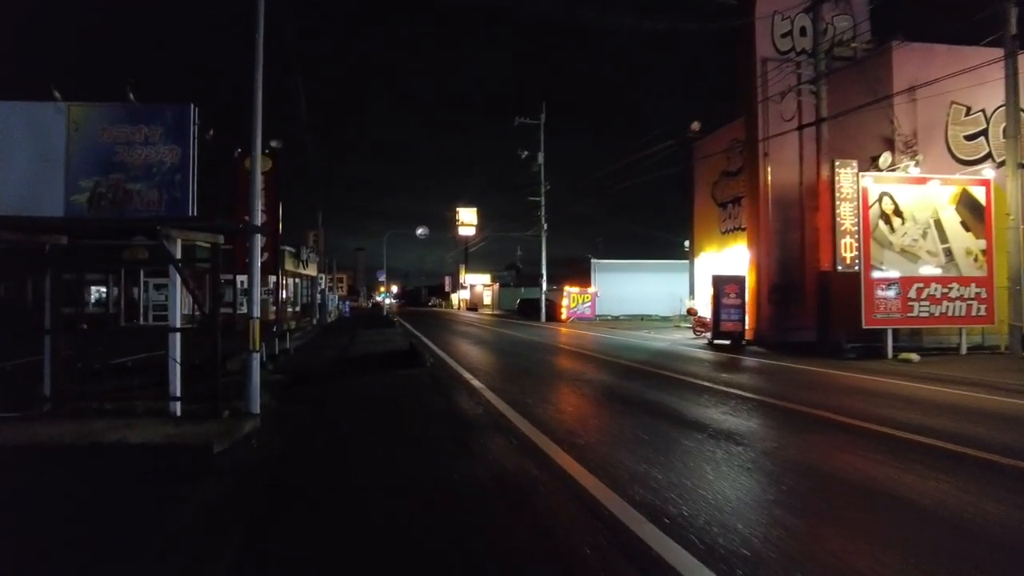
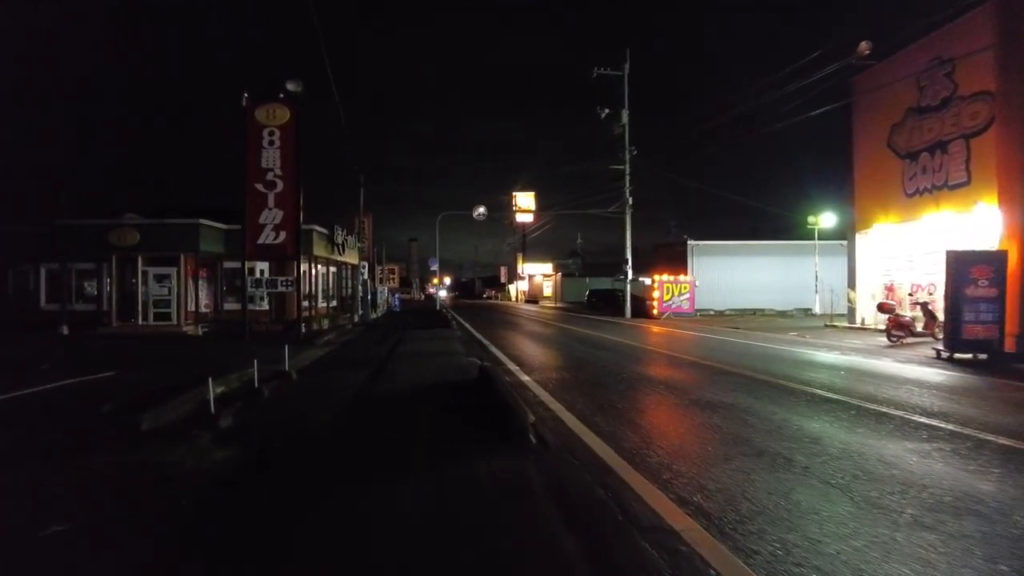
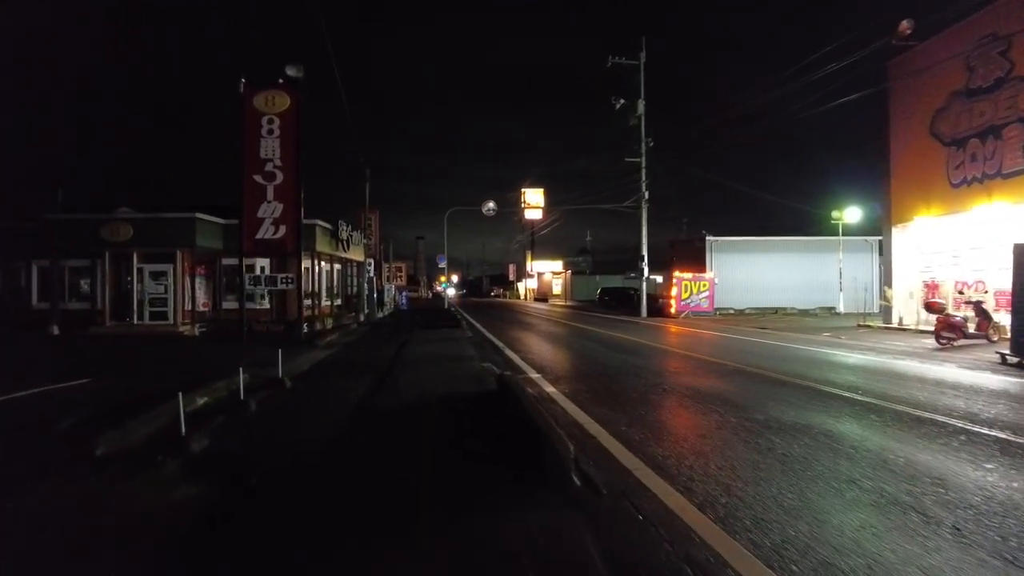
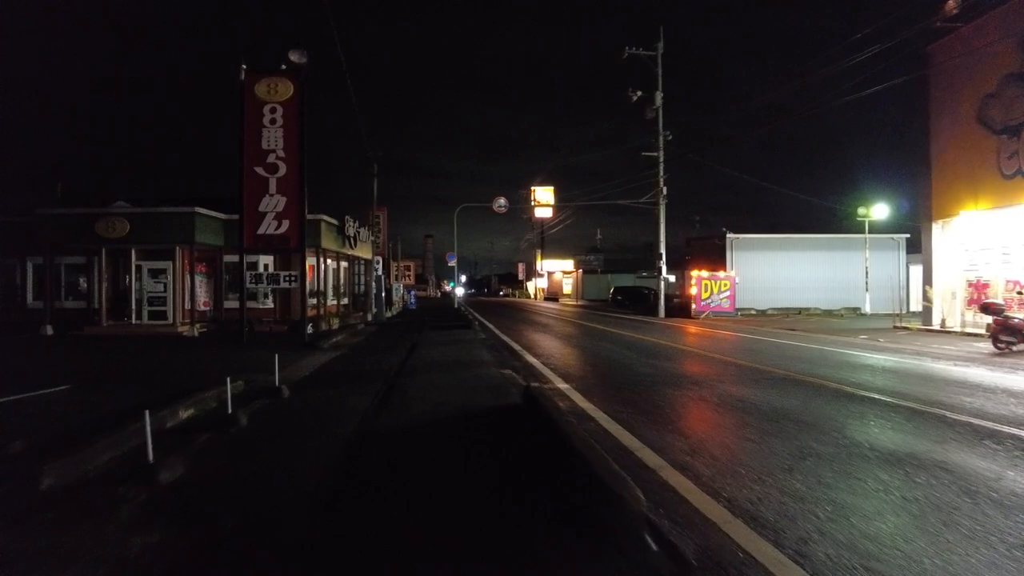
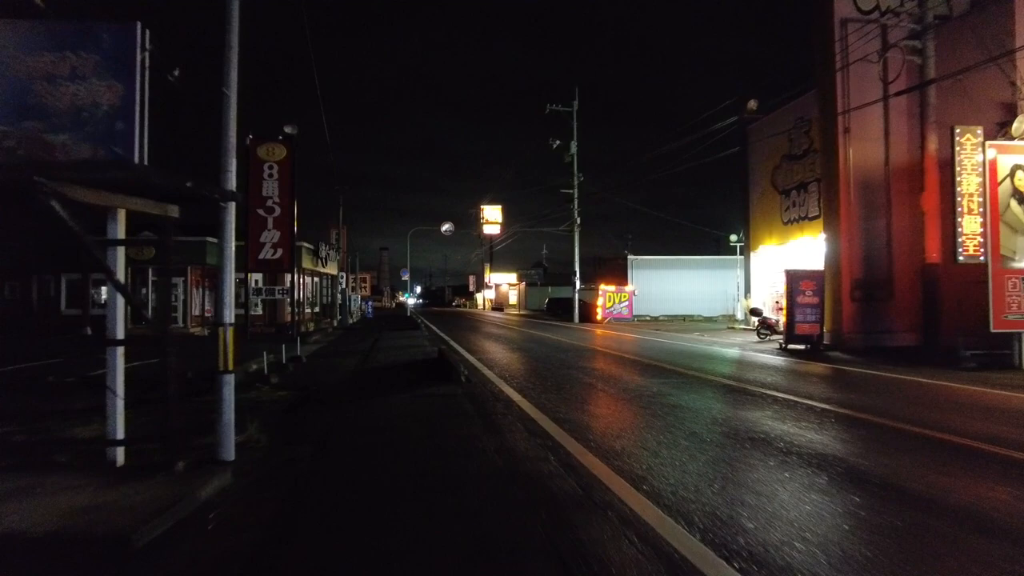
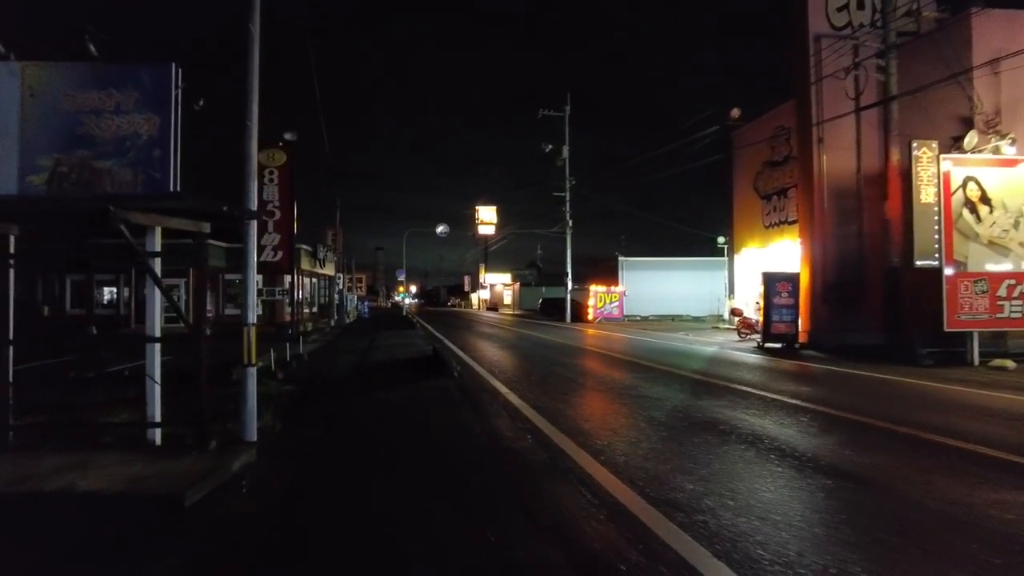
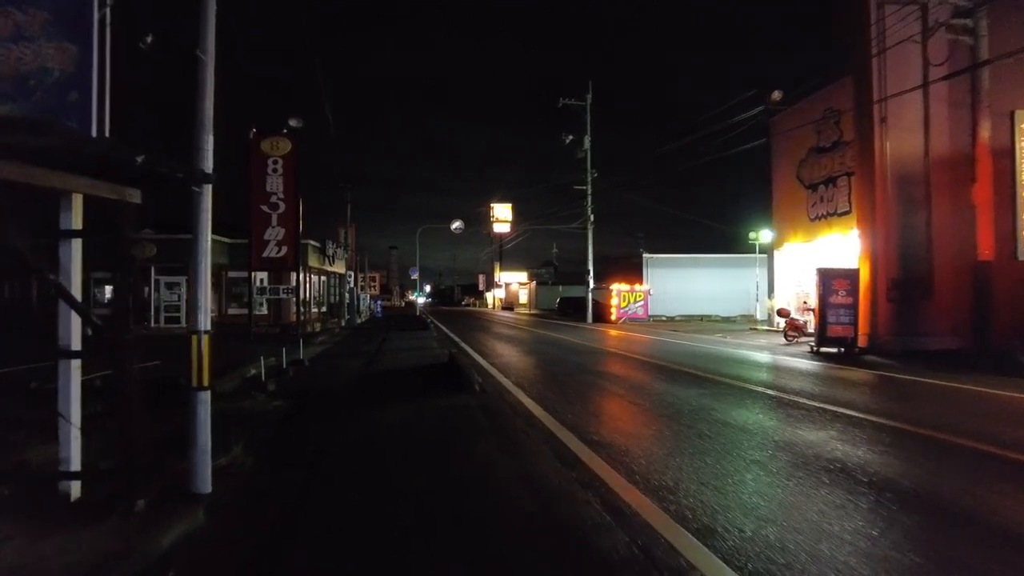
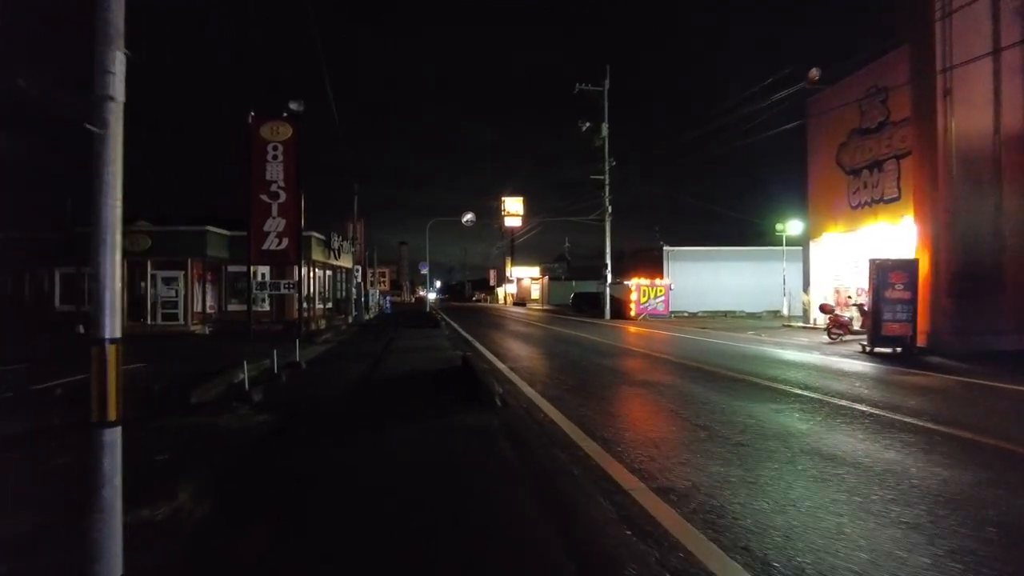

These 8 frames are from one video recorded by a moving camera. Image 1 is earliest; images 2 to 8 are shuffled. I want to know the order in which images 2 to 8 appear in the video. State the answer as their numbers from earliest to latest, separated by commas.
6, 5, 7, 8, 2, 3, 4
